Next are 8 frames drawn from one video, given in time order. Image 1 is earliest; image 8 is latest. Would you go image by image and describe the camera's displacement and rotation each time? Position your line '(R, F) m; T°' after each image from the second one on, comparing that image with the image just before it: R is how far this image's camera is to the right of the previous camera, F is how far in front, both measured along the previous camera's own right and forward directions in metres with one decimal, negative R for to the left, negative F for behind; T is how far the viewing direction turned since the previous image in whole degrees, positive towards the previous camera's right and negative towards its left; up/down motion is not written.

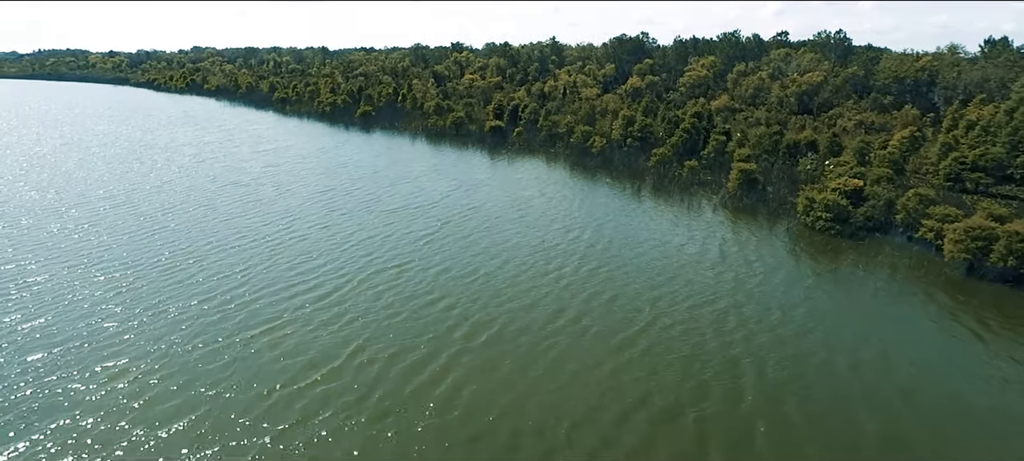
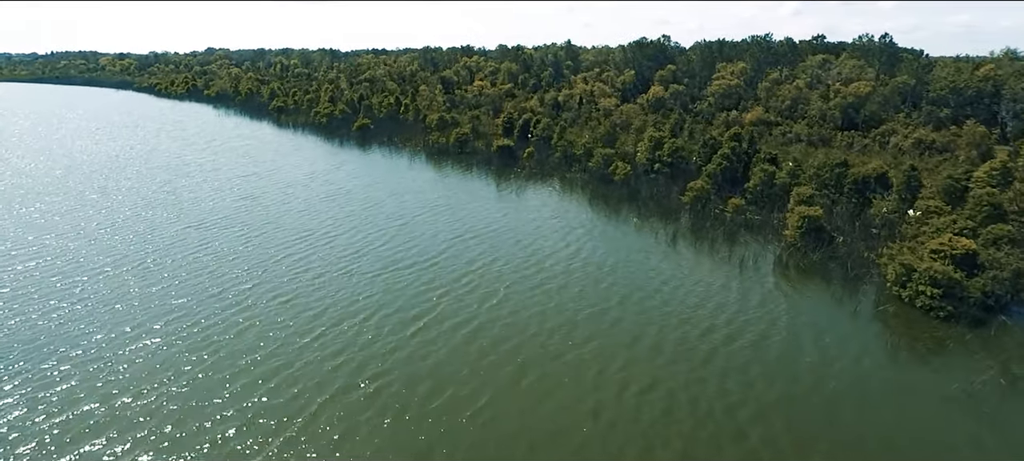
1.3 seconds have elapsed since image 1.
(+0.2, +7.2) m; -1°
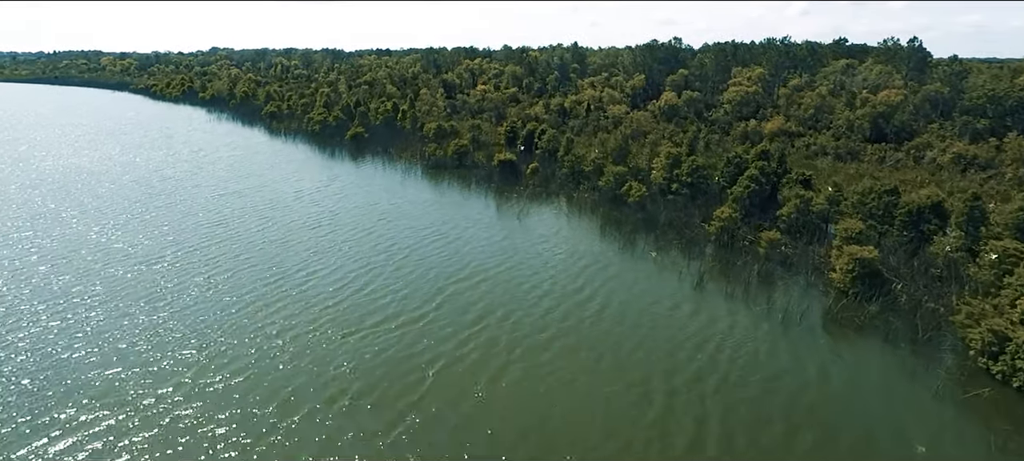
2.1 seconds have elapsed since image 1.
(+0.1, +4.7) m; 0°
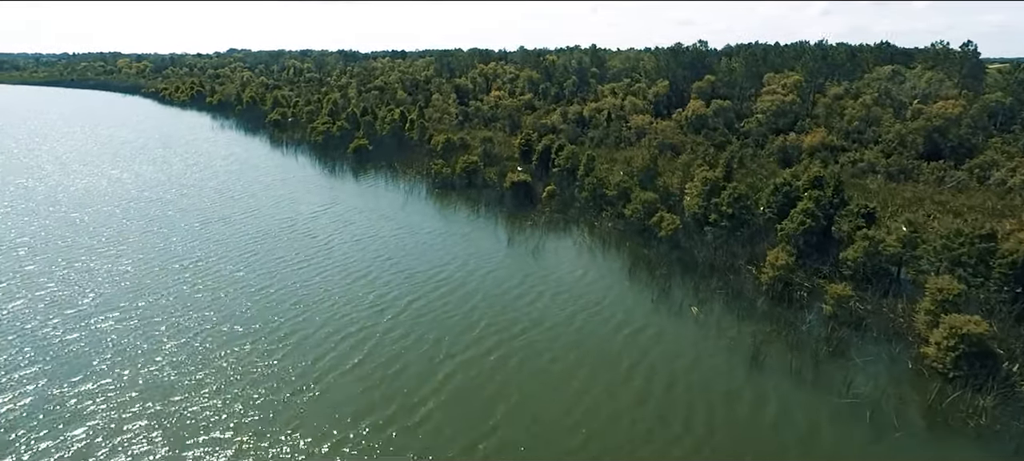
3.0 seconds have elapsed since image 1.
(+0.1, +5.3) m; -1°
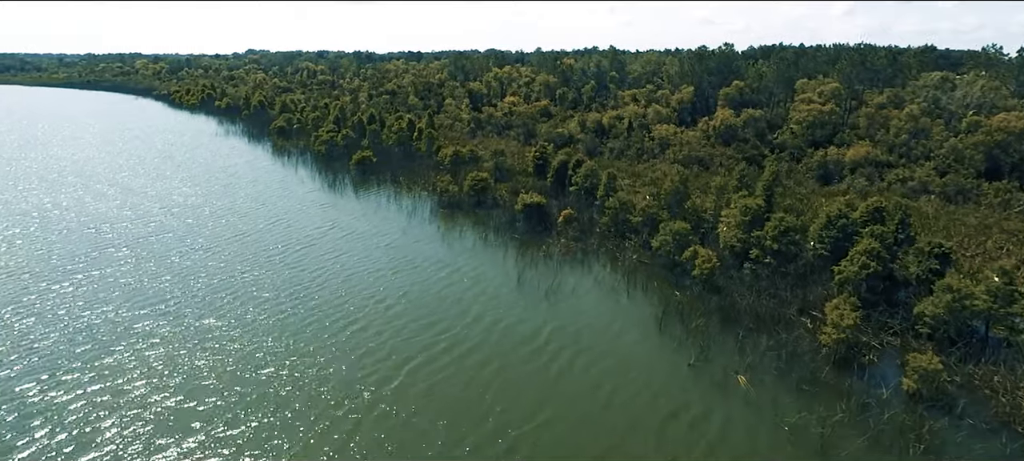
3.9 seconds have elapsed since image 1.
(+0.2, +4.7) m; -1°
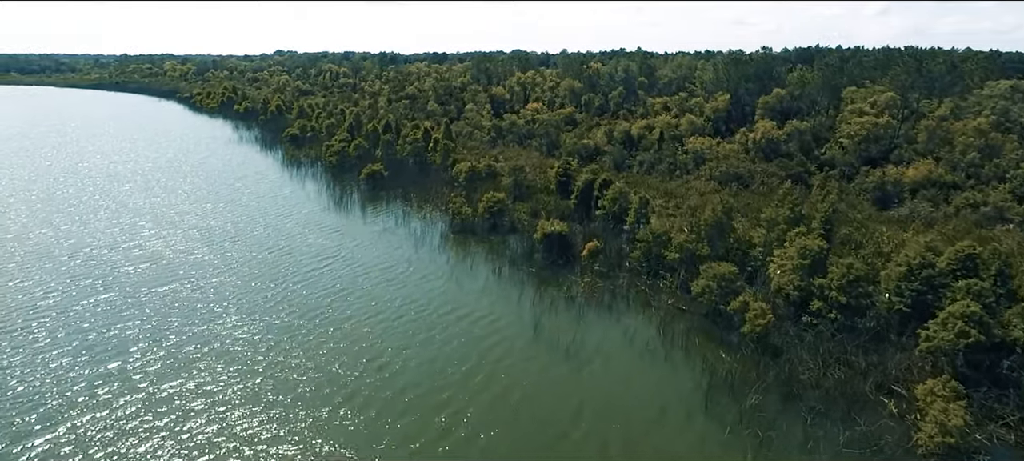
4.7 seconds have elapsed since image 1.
(+0.3, +4.8) m; -2°
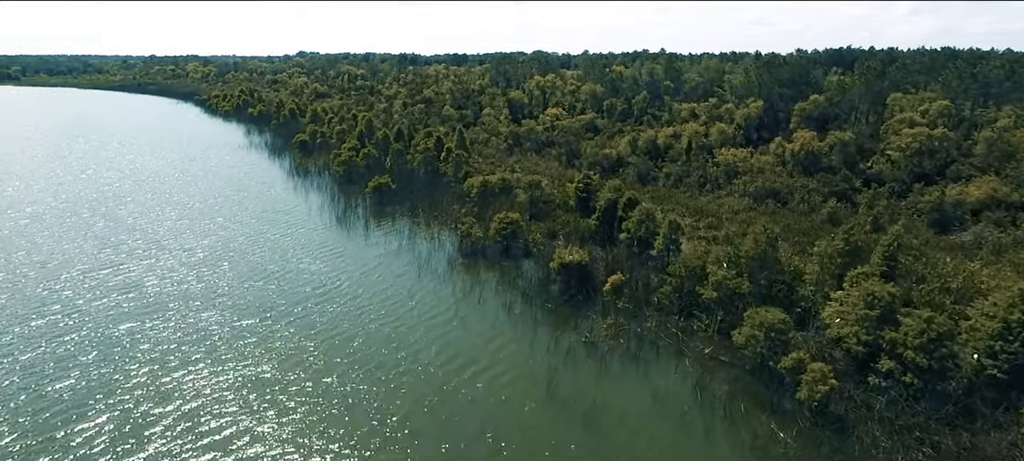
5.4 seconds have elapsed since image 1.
(+0.3, +4.2) m; -2°
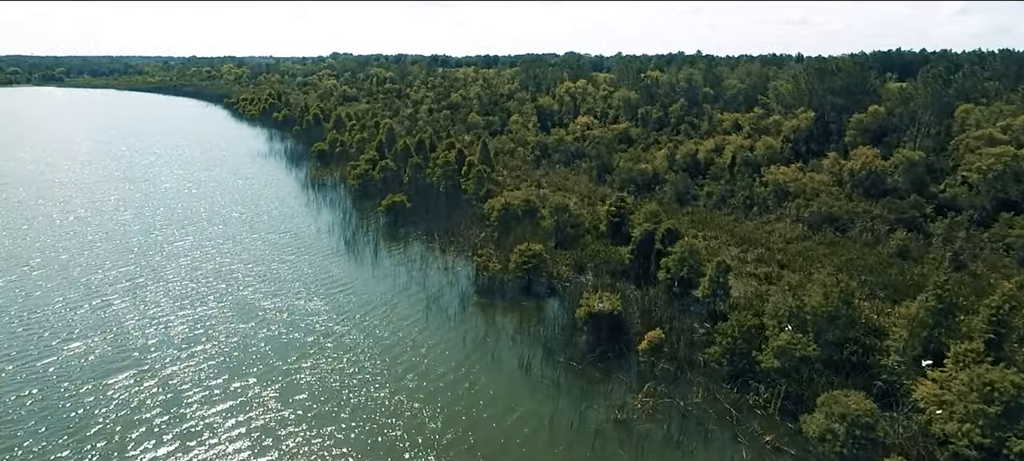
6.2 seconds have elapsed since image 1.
(+0.4, +4.8) m; -3°
